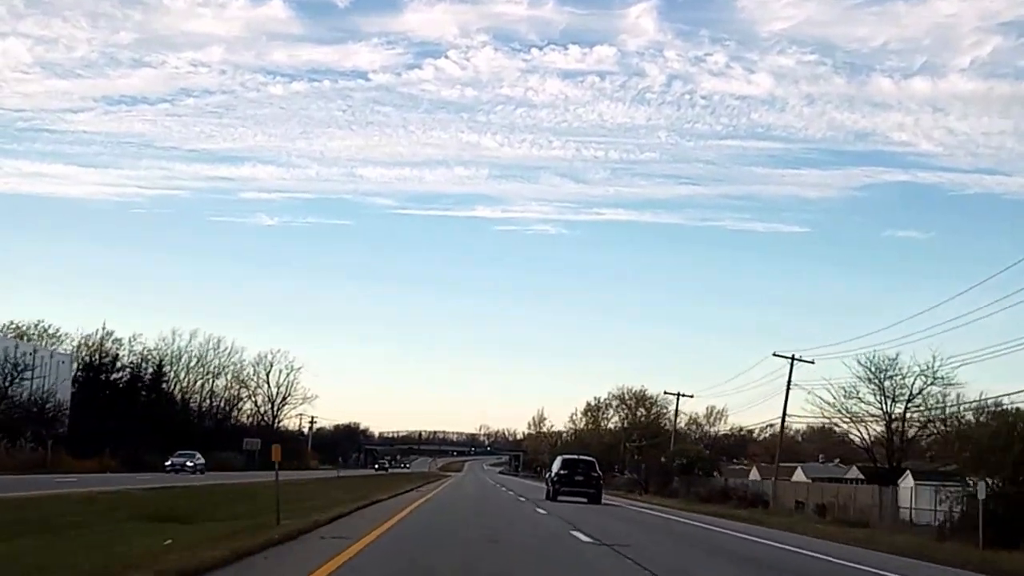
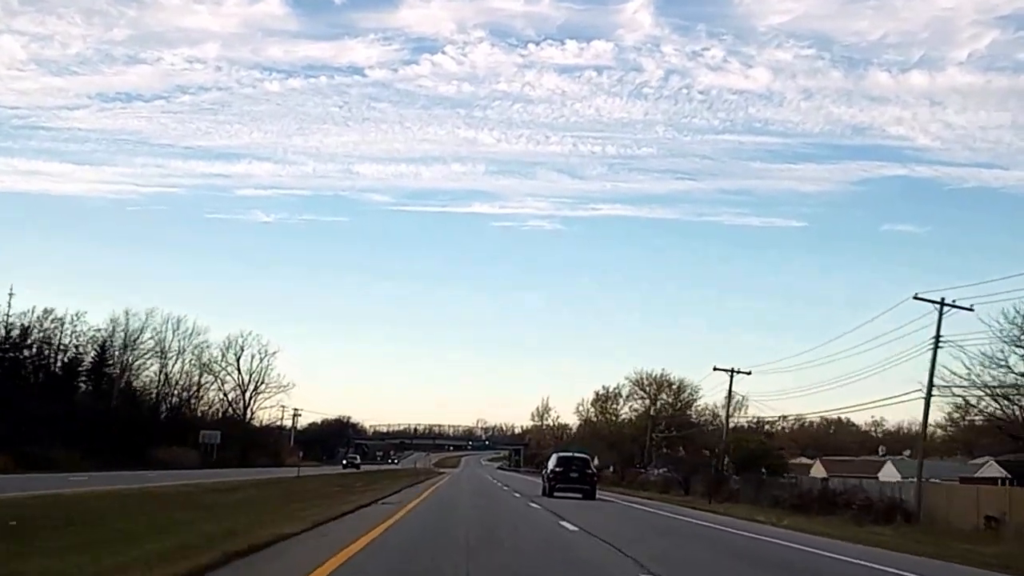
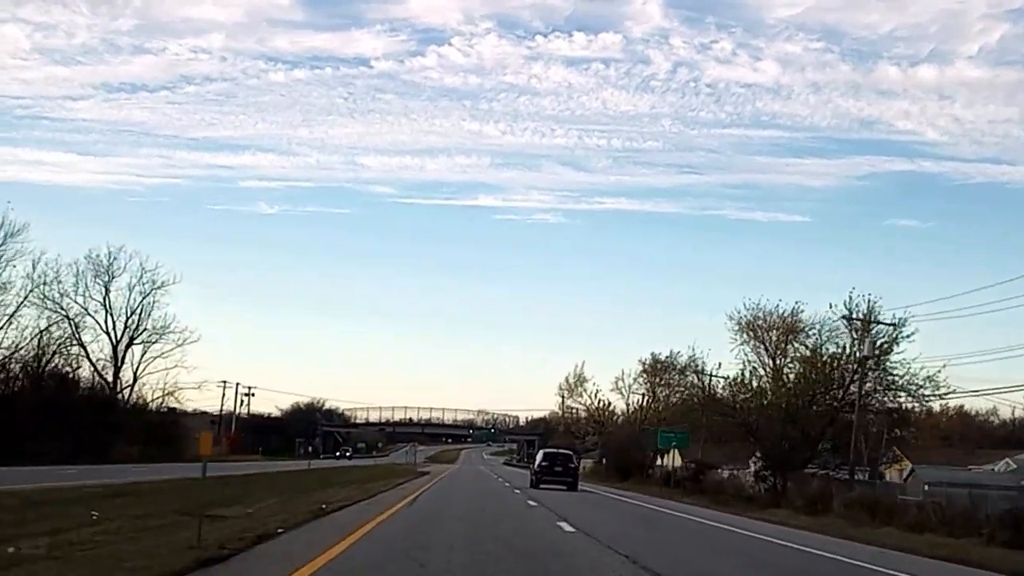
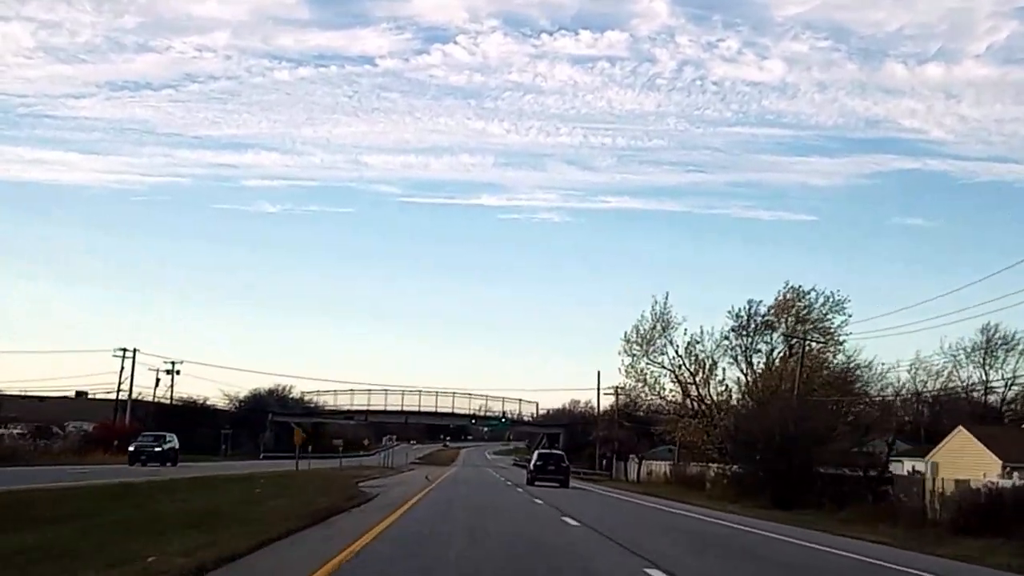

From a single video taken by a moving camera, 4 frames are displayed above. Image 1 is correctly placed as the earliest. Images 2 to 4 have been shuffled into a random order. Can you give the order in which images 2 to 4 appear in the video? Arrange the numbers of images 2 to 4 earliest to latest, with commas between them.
2, 3, 4
